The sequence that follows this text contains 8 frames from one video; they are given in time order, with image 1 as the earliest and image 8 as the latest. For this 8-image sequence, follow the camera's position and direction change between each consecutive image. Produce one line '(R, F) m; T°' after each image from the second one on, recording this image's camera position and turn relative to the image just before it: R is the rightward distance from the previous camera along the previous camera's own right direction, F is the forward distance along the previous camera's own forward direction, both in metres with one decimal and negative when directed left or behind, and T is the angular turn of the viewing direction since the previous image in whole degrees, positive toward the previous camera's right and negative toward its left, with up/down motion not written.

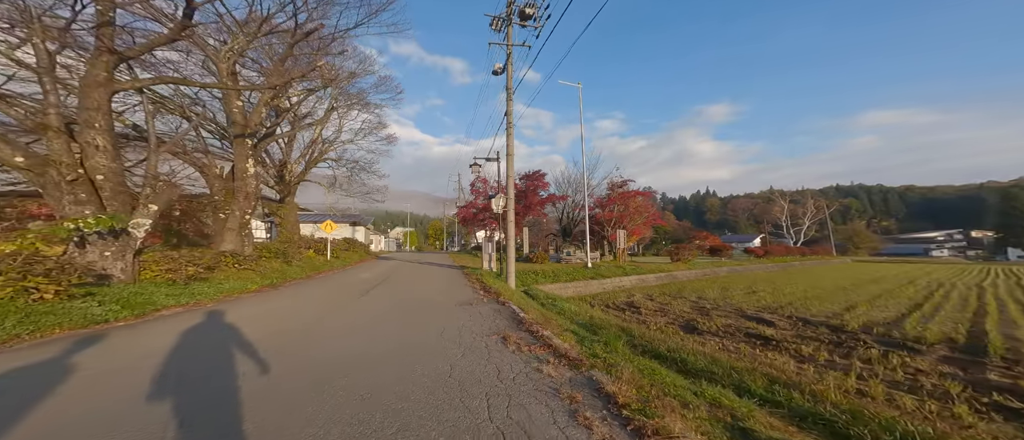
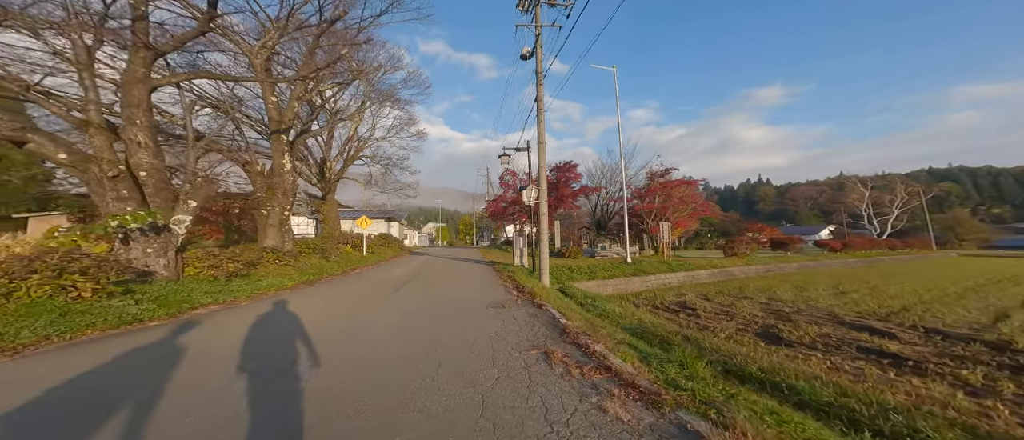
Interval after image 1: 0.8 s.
(-0.1, +0.9) m; -6°
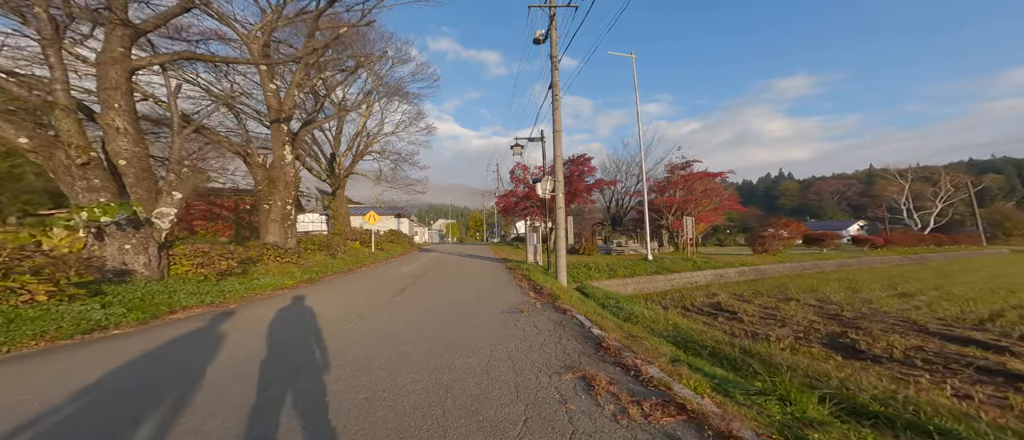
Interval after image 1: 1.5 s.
(-0.2, +0.9) m; -2°
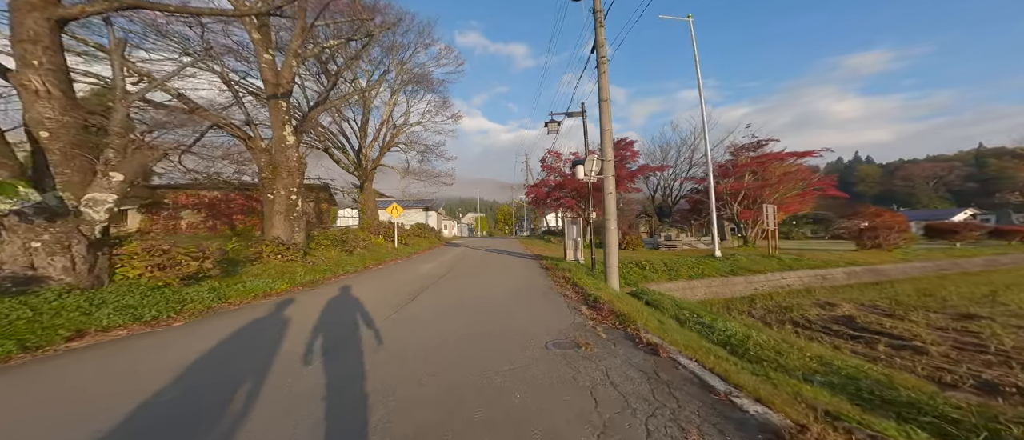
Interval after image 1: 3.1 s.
(-0.2, +2.3) m; -6°
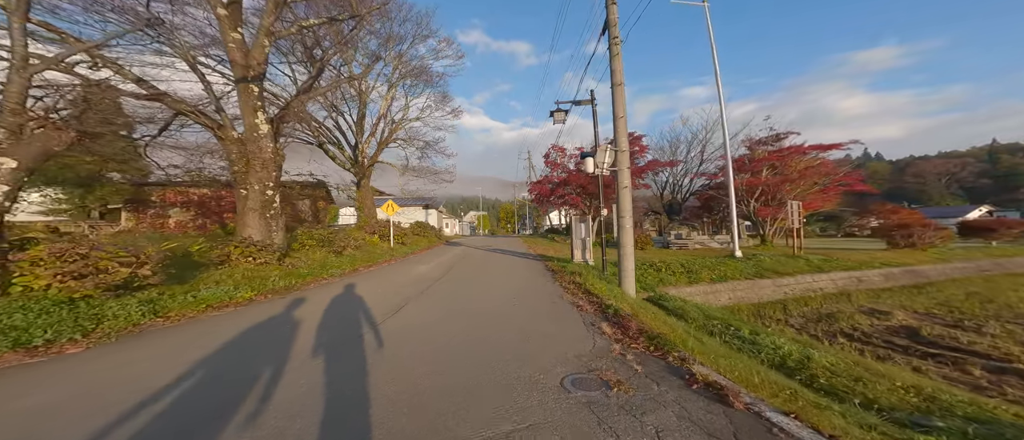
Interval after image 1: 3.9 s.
(0.0, +1.2) m; 0°
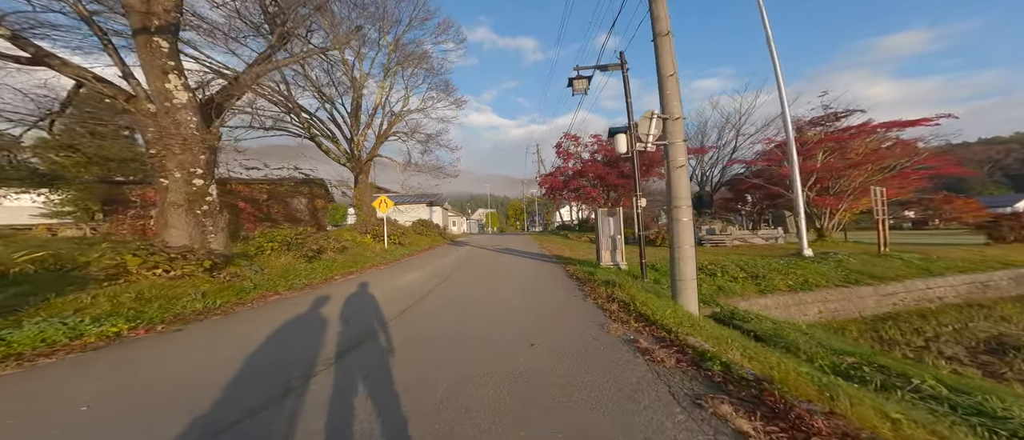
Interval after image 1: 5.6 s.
(-0.2, +2.6) m; -1°
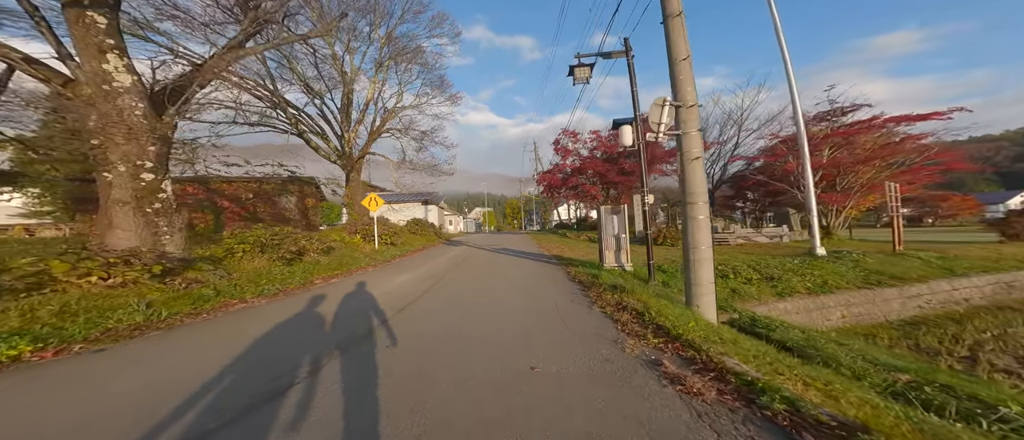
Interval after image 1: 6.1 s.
(0.0, +0.7) m; +1°
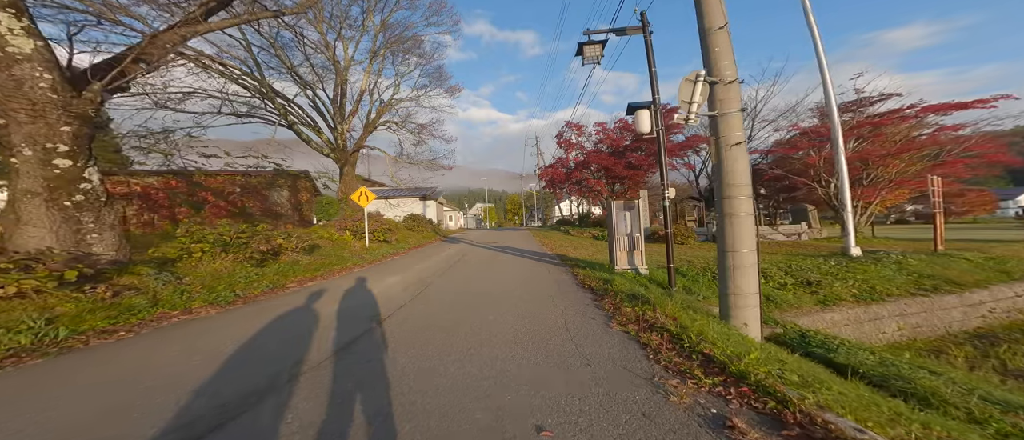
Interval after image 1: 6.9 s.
(-0.1, +1.1) m; 0°
